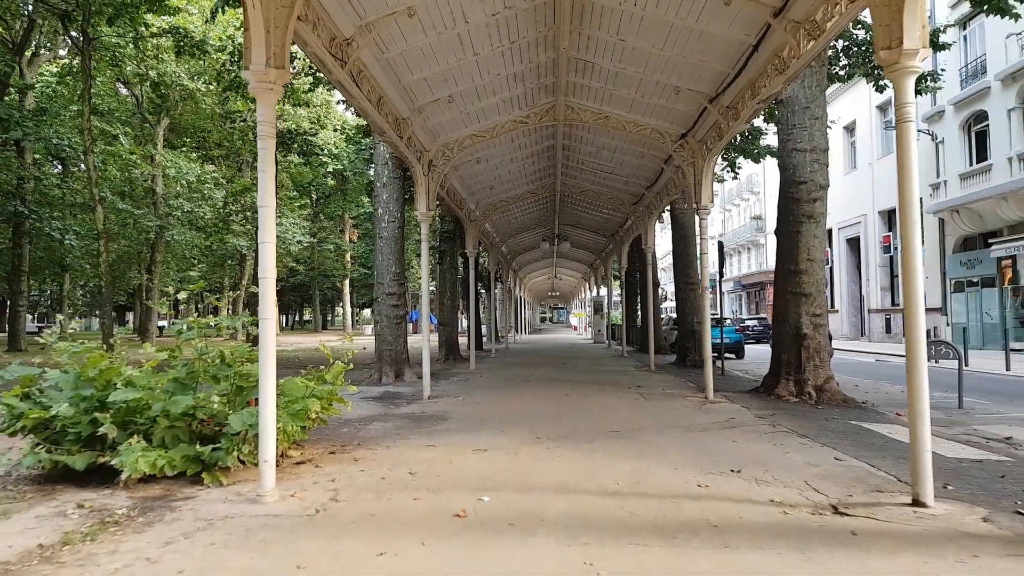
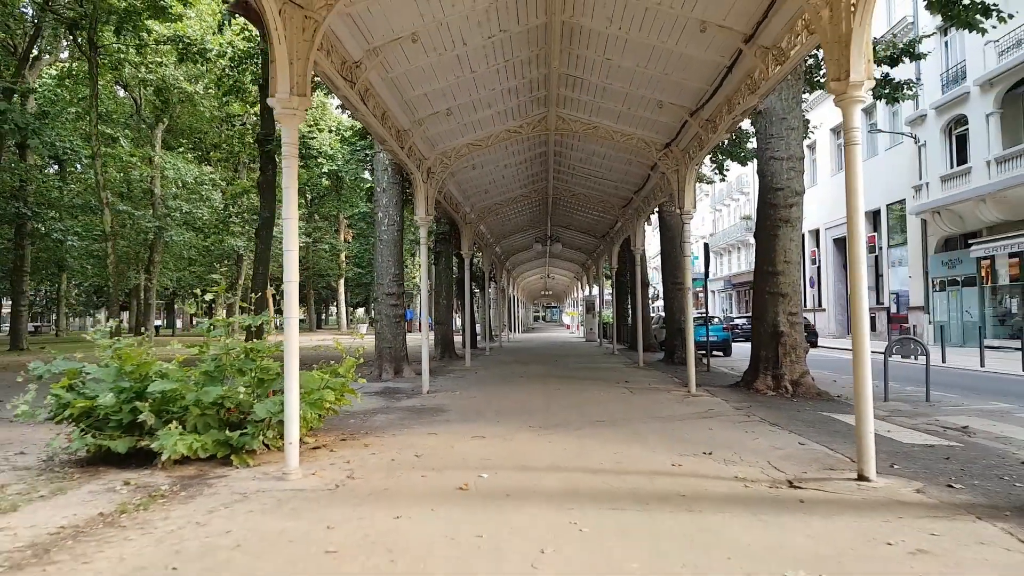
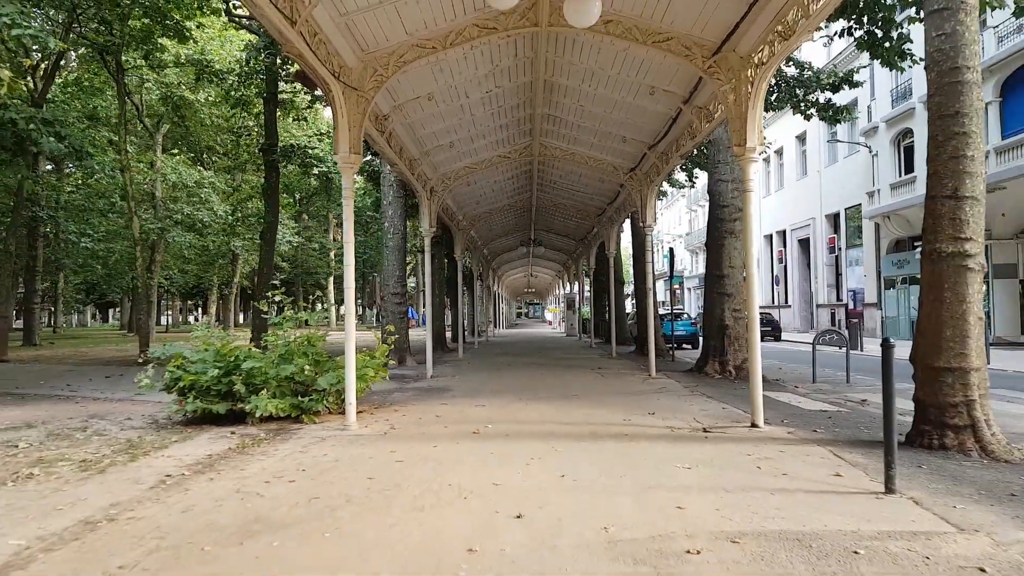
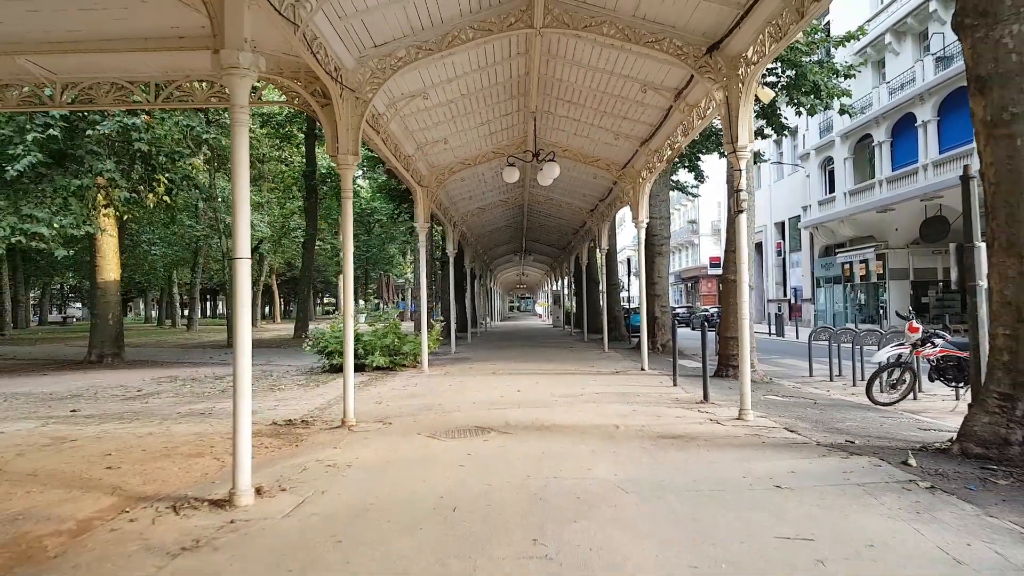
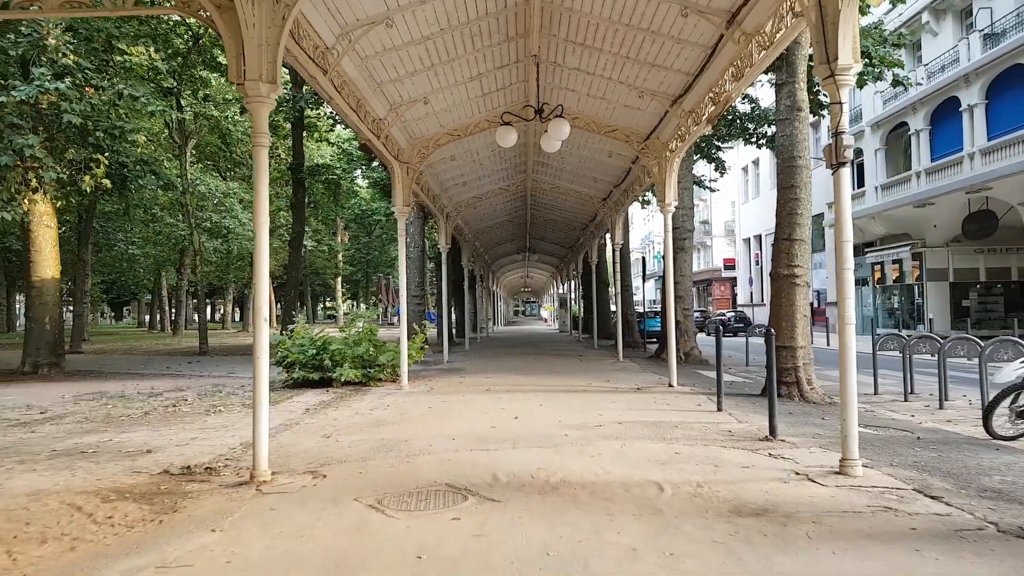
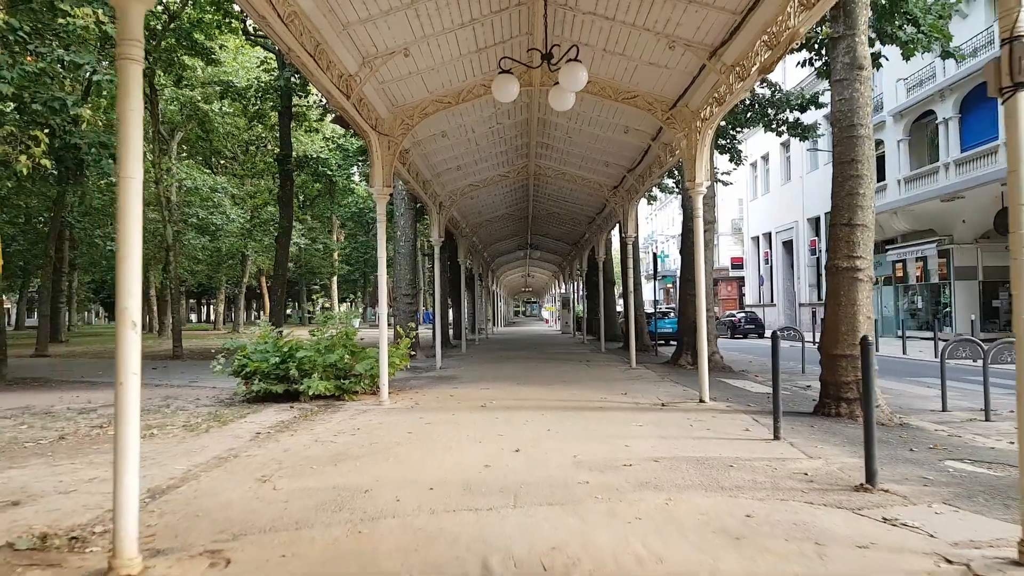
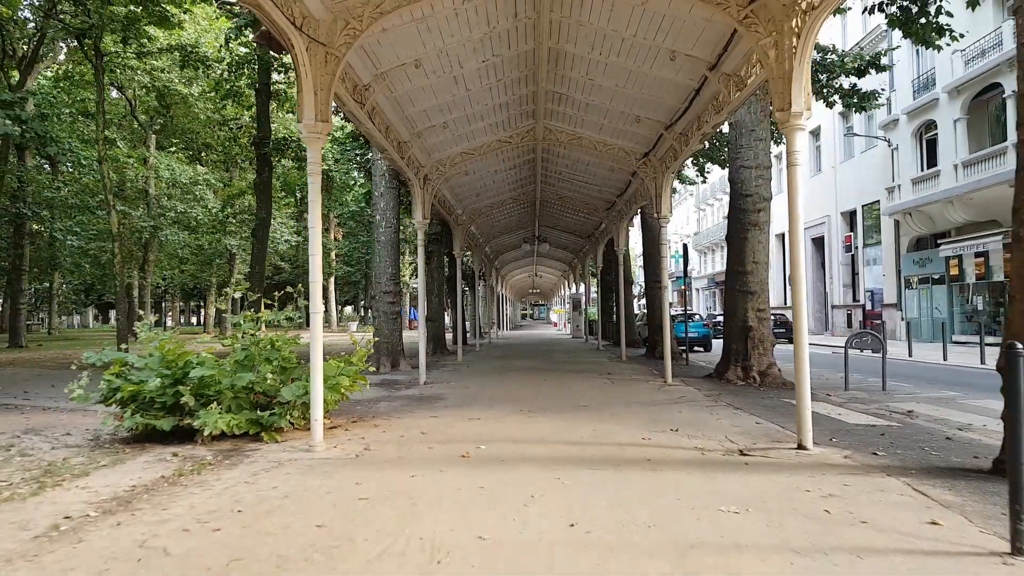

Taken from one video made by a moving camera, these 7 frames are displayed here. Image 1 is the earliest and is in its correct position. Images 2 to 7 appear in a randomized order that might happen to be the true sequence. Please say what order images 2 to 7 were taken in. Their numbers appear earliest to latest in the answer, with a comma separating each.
2, 7, 3, 6, 5, 4
